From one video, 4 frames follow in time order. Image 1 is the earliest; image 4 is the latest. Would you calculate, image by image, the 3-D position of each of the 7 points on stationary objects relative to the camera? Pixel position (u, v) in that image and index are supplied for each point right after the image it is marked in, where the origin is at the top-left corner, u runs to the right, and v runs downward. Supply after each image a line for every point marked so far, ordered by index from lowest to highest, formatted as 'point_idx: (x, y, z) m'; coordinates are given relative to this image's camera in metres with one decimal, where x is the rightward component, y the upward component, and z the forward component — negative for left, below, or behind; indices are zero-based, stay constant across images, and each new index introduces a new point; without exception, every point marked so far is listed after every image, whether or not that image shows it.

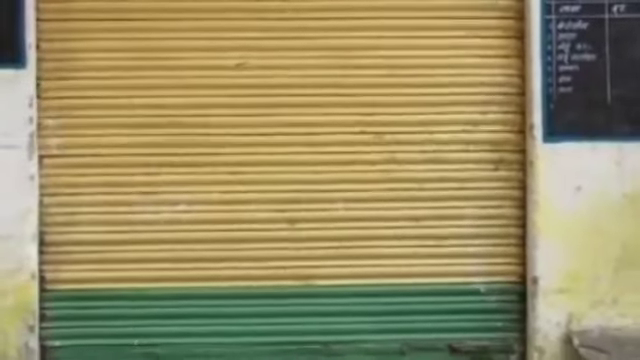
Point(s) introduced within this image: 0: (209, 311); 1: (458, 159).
0: (-0.5, -0.6, +6.6) m
1: (+0.6, +0.1, +6.6) m
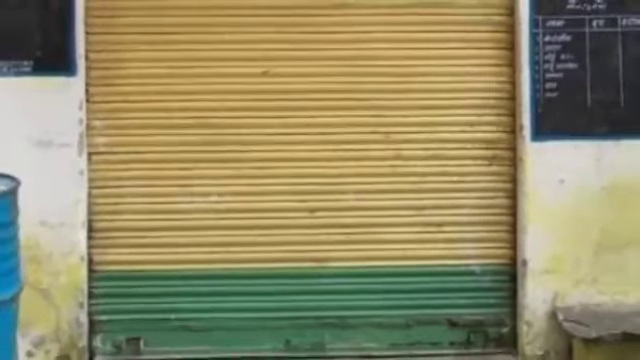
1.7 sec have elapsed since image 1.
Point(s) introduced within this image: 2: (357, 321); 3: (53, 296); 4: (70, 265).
0: (-0.4, -0.5, +7.5) m
1: (+0.7, +0.1, +7.5) m
2: (+0.2, -0.7, +7.6) m
3: (-1.3, -0.6, +7.4) m
4: (-1.2, -0.4, +7.4) m
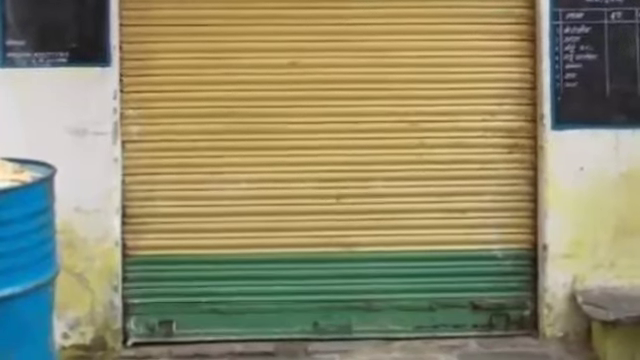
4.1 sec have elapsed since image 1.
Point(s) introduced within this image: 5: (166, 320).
0: (-0.3, -0.5, +7.8) m
1: (+0.8, +0.2, +7.8) m
2: (+0.3, -0.6, +7.8) m
3: (-1.1, -0.5, +7.6) m
4: (-1.1, -0.3, +7.6) m
5: (-0.8, -0.7, +7.8) m
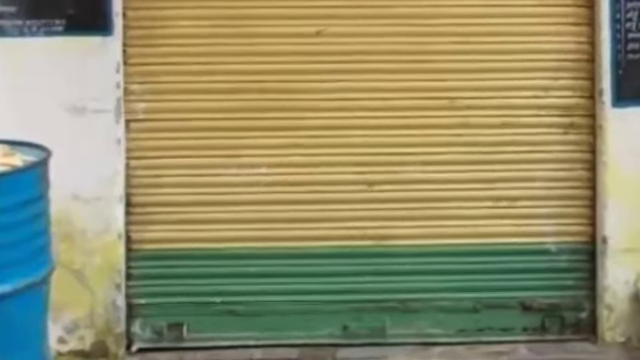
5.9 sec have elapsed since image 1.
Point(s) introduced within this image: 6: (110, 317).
0: (-0.1, -0.4, +6.9) m
1: (+0.9, +0.2, +6.9) m
2: (+0.4, -0.6, +6.9) m
3: (-1.0, -0.4, +6.7) m
4: (-0.9, -0.3, +6.7) m
5: (-0.6, -0.6, +6.9) m
6: (-0.9, -0.6, +6.8) m
